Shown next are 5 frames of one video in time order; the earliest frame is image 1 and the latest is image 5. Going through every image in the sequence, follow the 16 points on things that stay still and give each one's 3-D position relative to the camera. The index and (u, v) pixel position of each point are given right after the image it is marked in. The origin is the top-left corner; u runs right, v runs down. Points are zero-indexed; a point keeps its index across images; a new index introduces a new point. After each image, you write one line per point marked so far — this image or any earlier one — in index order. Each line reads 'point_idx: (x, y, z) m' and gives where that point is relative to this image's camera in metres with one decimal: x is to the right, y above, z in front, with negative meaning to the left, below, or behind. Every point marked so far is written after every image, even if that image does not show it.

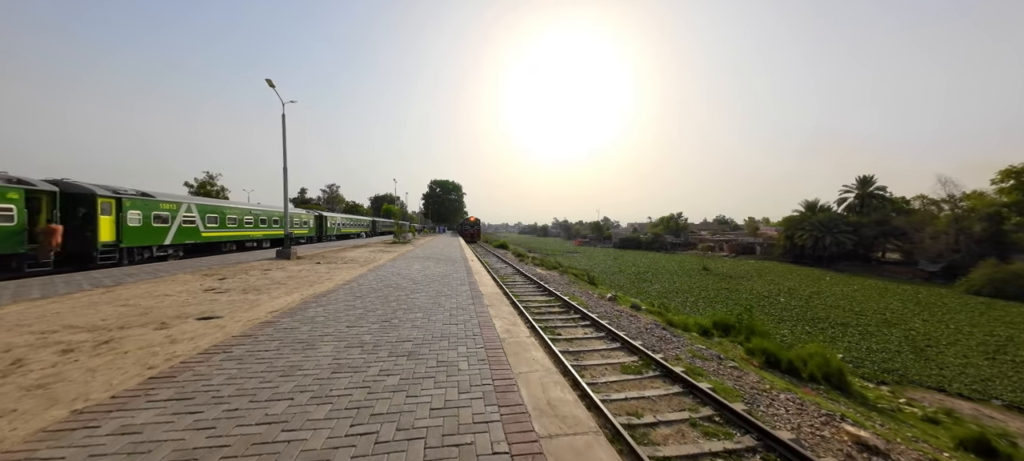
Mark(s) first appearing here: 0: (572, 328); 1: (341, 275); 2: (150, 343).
0: (+1.5, -2.4, +7.6) m
1: (-4.6, -1.2, +8.3) m
2: (-4.3, -1.3, +3.7) m
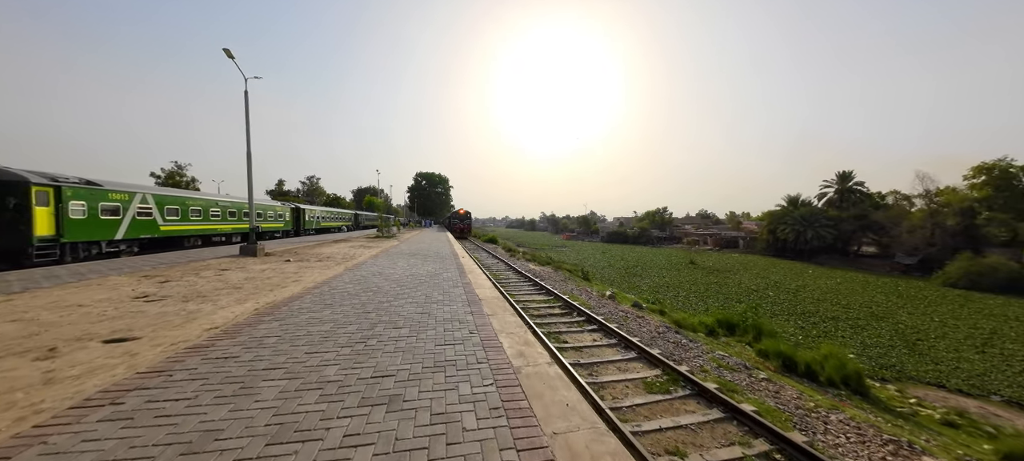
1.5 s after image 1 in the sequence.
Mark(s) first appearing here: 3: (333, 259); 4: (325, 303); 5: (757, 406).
0: (+1.5, -2.3, +6.8) m
1: (-4.6, -1.0, +7.2) m
2: (-4.1, -1.3, +2.6) m
3: (-6.1, -1.0, +10.5) m
4: (-2.9, -1.1, +4.7) m
5: (+3.4, -2.4, +4.3) m
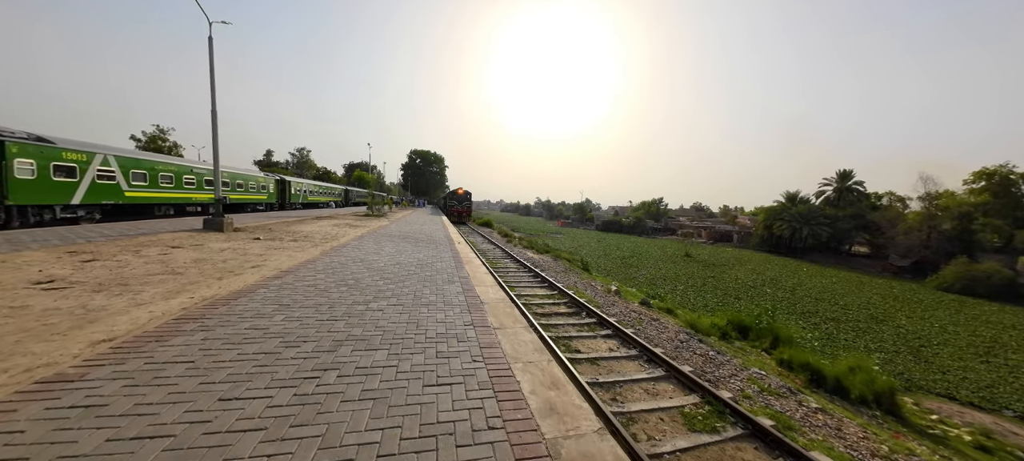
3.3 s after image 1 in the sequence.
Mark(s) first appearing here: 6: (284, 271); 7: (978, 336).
0: (+1.5, -2.1, +5.8) m
1: (-4.5, -0.6, +6.0) m
2: (-3.9, -1.1, +1.5) m
3: (-6.0, -0.3, +9.3) m
4: (-2.7, -0.8, +3.6) m
5: (+3.5, -2.5, +3.5) m
6: (-3.8, -0.7, +5.2) m
7: (+25.4, -5.8, +17.0) m
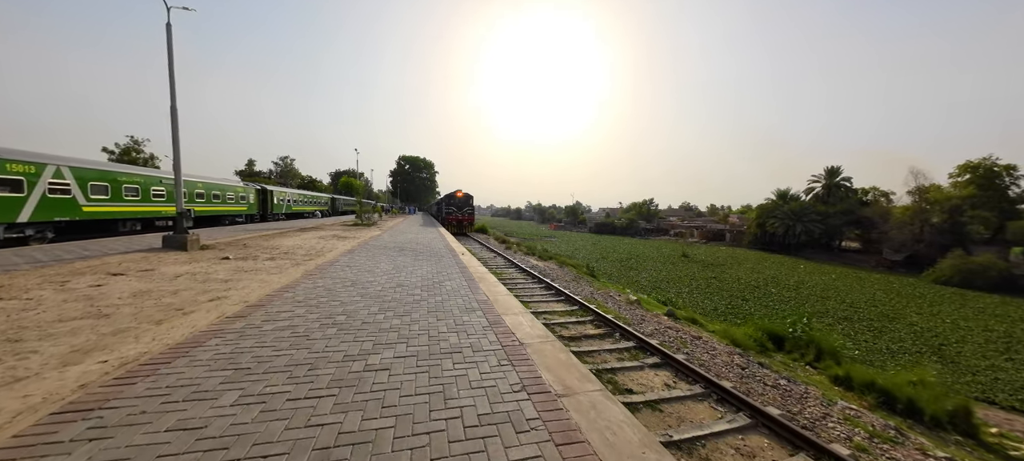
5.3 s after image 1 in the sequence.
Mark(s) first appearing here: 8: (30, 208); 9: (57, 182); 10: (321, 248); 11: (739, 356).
0: (+2.0, -2.2, +4.8) m
1: (-4.0, -0.9, +4.8) m
2: (-3.4, -1.3, +0.3) m
3: (-5.7, -0.7, +8.1) m
4: (-2.2, -1.1, +2.5) m
5: (+4.1, -2.5, +2.5) m
6: (-3.3, -0.9, +4.0) m
7: (+25.6, -5.4, +16.6) m
8: (-19.8, +1.0, +12.8) m
9: (-20.1, +2.2, +13.8) m
10: (-6.3, -0.6, +10.4) m
11: (+4.4, -2.4, +6.0) m
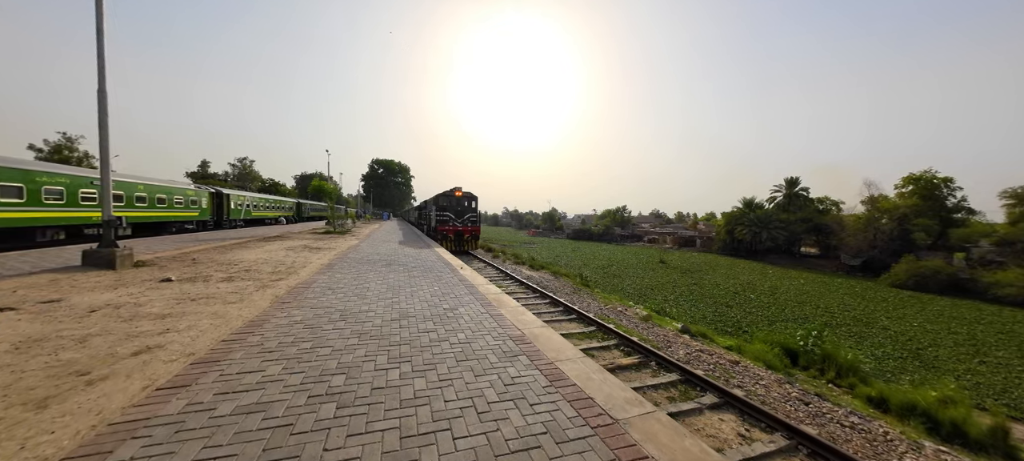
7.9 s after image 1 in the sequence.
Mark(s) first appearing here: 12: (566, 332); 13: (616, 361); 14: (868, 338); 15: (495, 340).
0: (+2.5, -2.4, +4.0) m
1: (-3.6, -1.1, +3.5) m
2: (-2.5, -1.4, -0.9) m
3: (-5.5, -0.9, +6.7) m
4: (-1.5, -1.2, +1.4) m
5: (+4.7, -2.7, +1.8) m
6: (-2.8, -1.1, +2.8) m
7: (+25.1, -5.8, +17.6) m
8: (-19.9, +0.6, +10.3) m
9: (-20.3, +1.8, +11.3) m
10: (-6.3, -0.9, +8.9) m
11: (+4.8, -2.6, +5.4) m
12: (+1.1, -2.1, +6.6) m
13: (+1.8, -2.3, +5.4) m
14: (+18.7, -5.6, +16.3) m
15: (-0.2, -1.2, +3.6) m
